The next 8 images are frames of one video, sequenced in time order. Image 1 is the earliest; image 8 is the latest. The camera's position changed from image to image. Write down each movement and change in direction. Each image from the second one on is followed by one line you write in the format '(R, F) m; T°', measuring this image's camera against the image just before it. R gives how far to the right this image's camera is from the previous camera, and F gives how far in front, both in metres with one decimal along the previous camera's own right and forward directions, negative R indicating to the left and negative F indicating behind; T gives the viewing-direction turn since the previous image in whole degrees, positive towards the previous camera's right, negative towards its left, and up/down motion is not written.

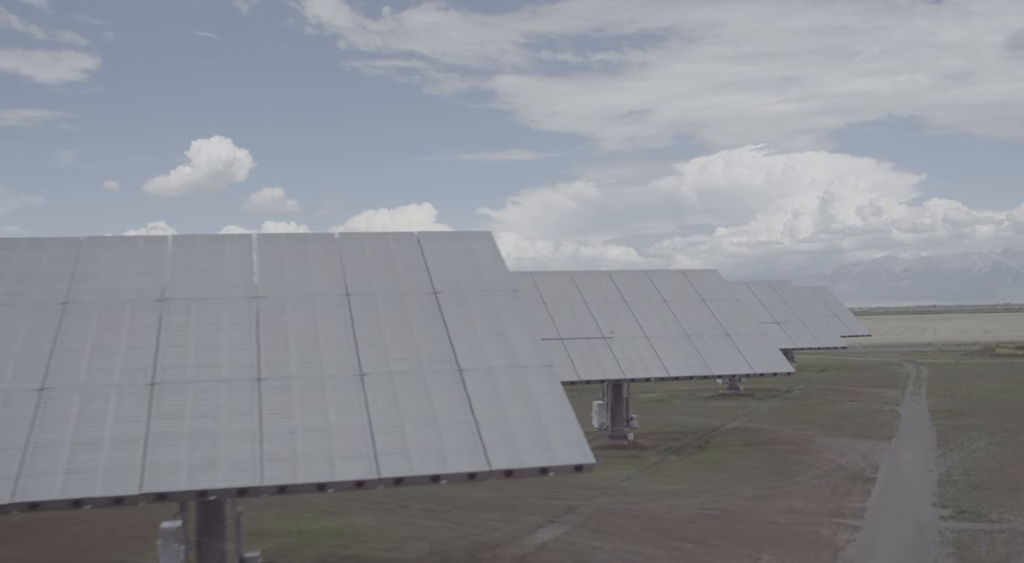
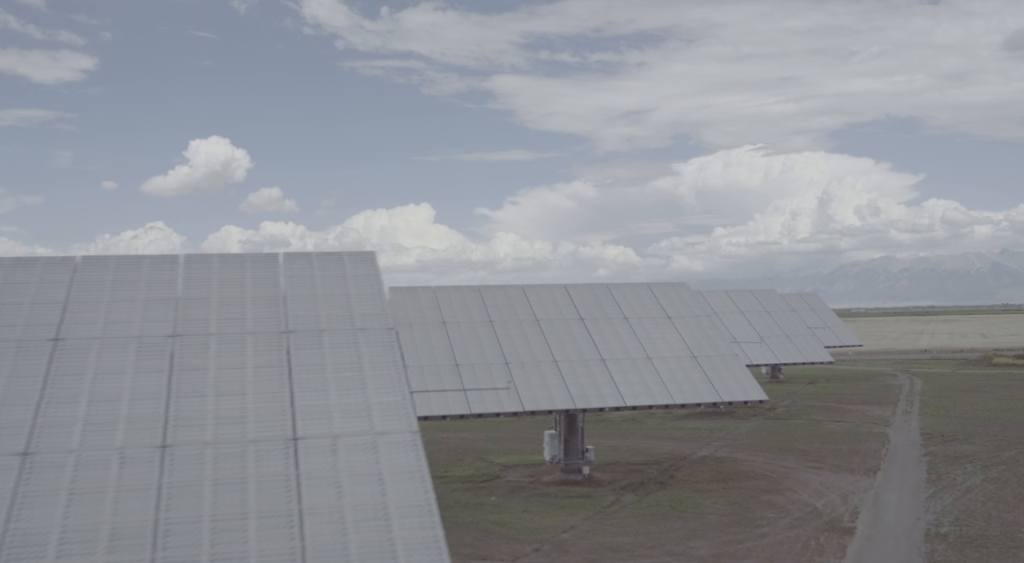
(+1.5, +2.8) m; 0°
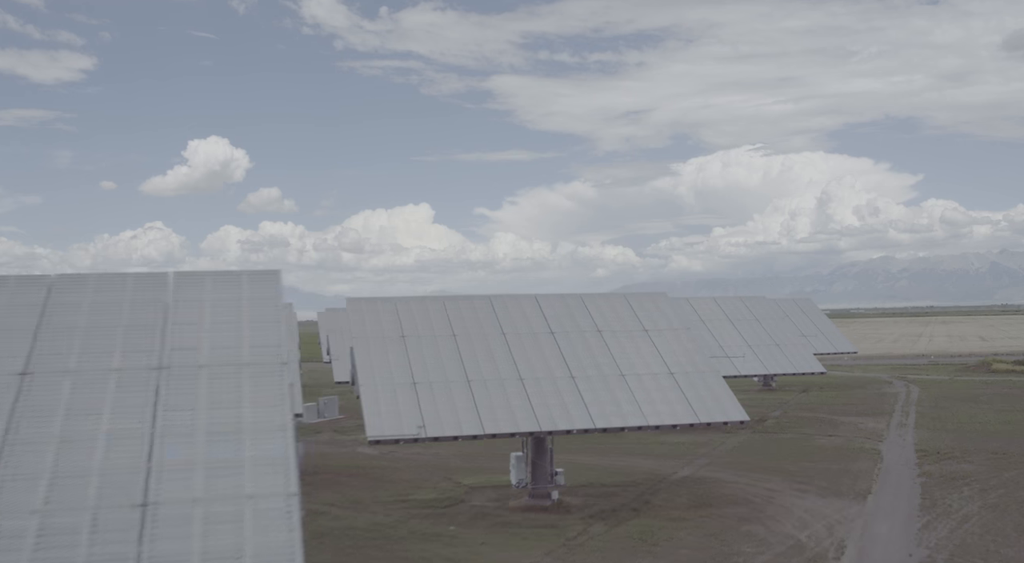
(+0.9, +1.6) m; 0°
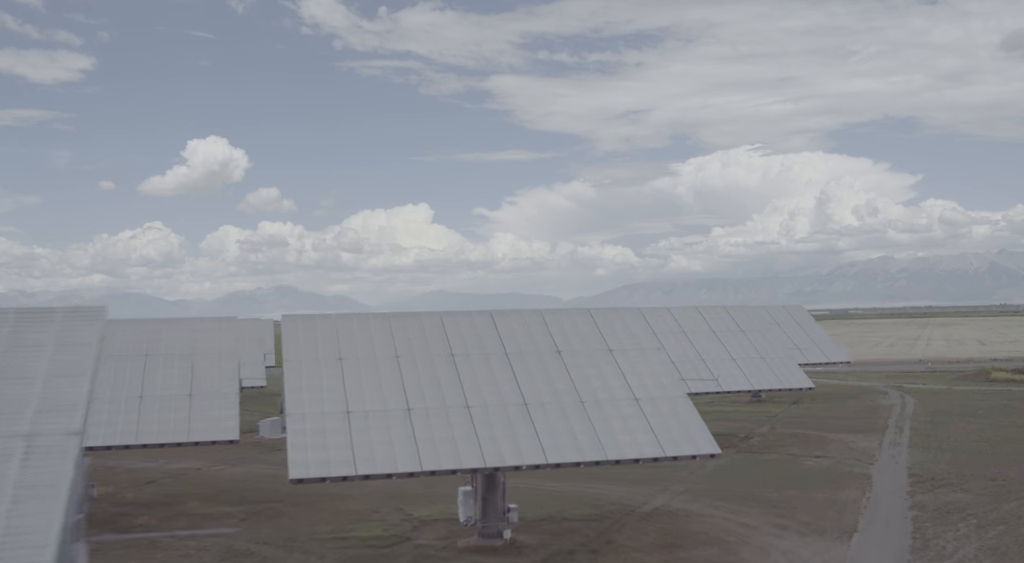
(+1.1, +2.1) m; 0°
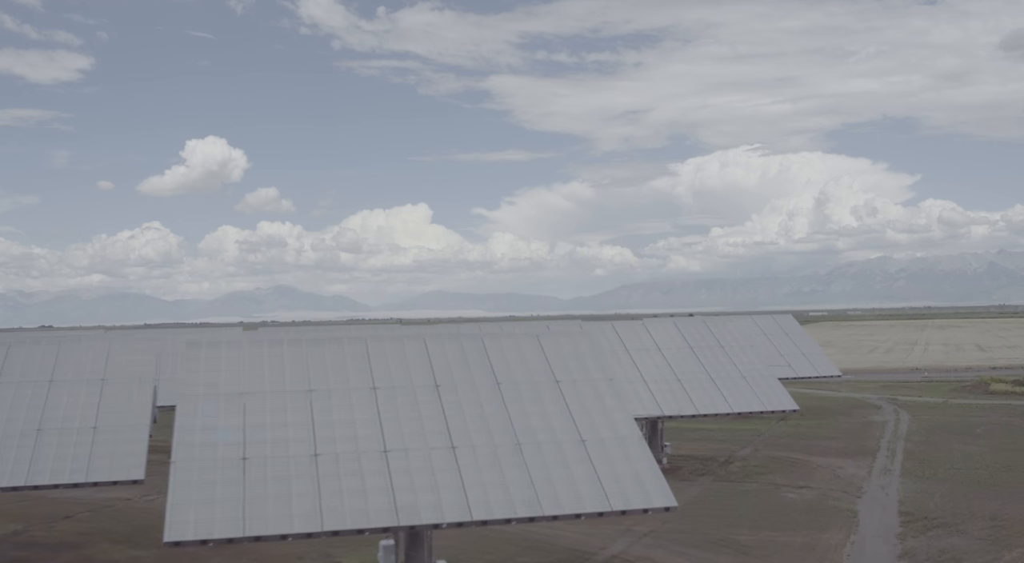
(+1.4, +2.7) m; 0°
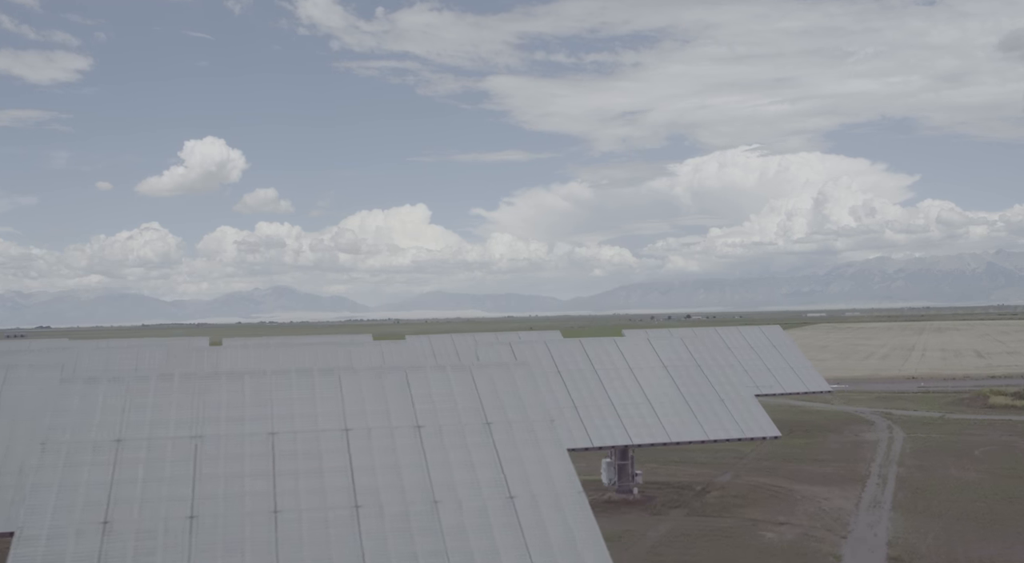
(+1.3, +2.6) m; 0°
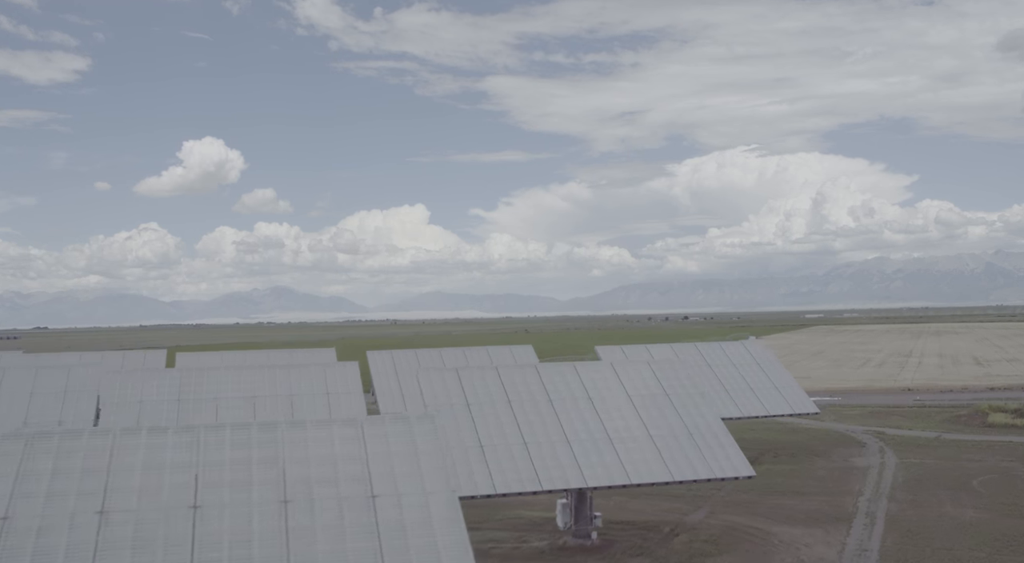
(+1.6, +3.1) m; 0°
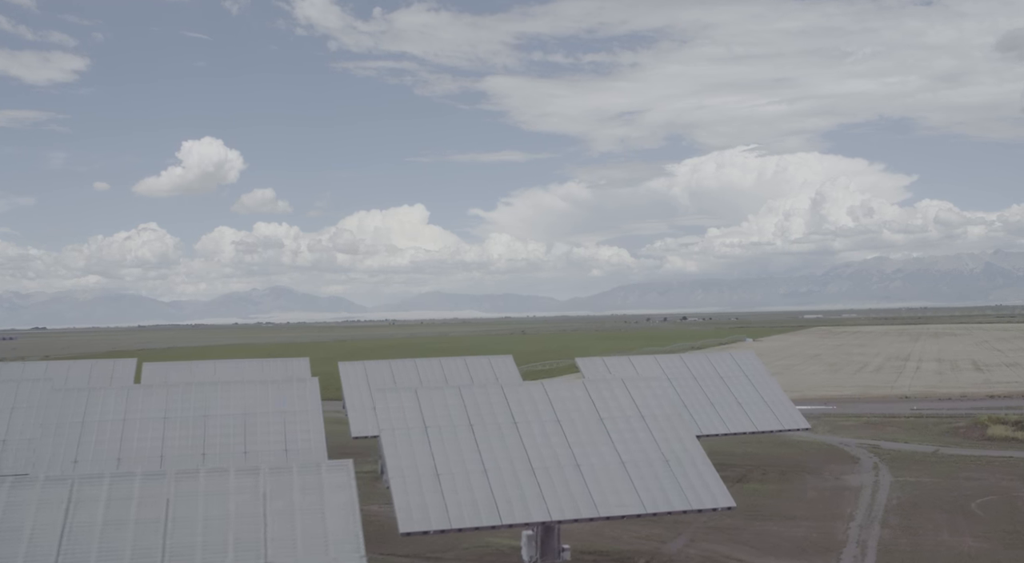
(+1.0, +2.0) m; 0°
